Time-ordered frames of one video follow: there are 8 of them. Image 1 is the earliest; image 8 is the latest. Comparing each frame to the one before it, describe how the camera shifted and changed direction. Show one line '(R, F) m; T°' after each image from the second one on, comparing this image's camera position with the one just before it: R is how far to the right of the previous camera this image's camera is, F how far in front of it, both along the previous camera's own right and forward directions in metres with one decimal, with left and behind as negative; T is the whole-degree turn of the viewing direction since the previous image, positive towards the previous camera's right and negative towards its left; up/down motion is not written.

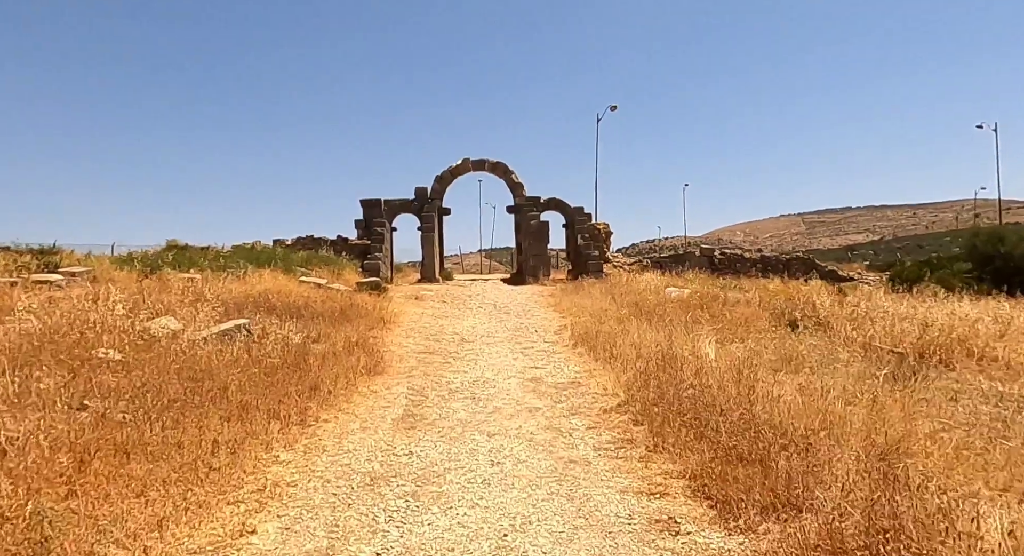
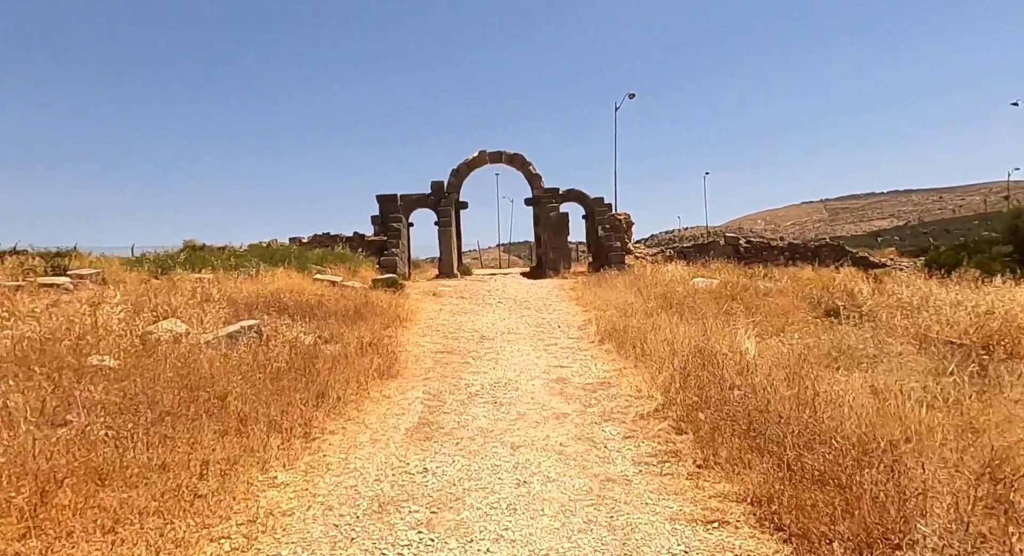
(0.0, +0.6) m; -2°
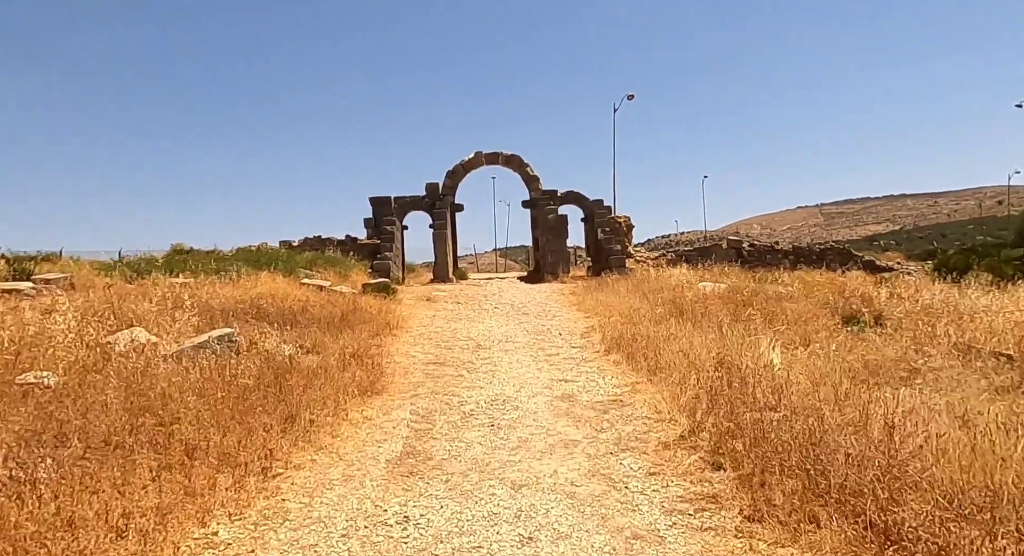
(0.0, +0.8) m; 0°
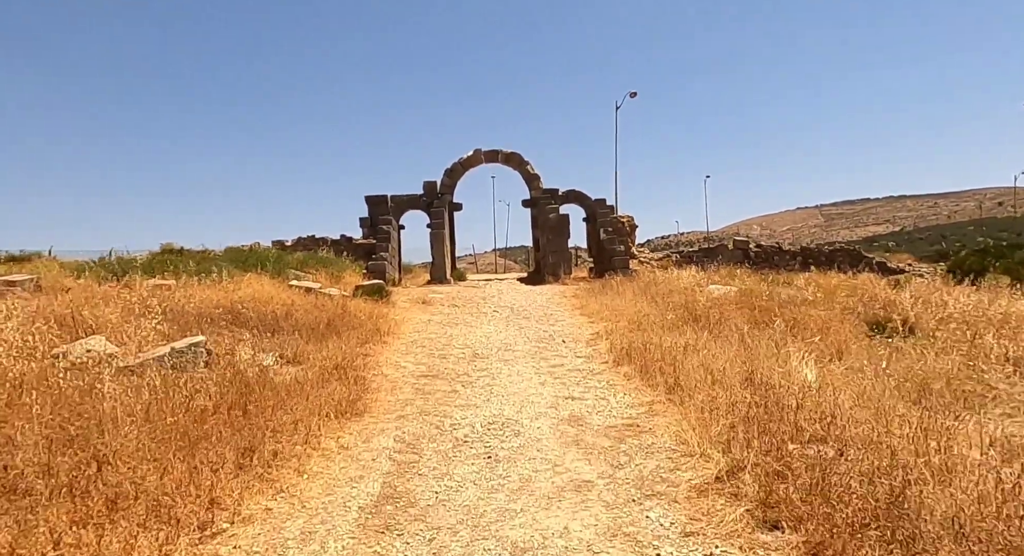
(0.0, +0.8) m; 0°
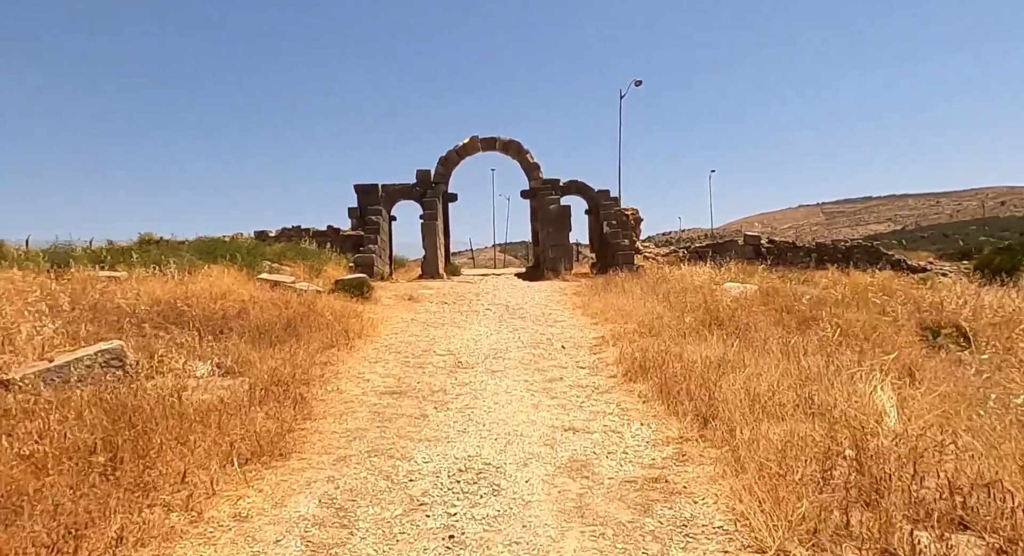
(+0.1, +1.5) m; 0°
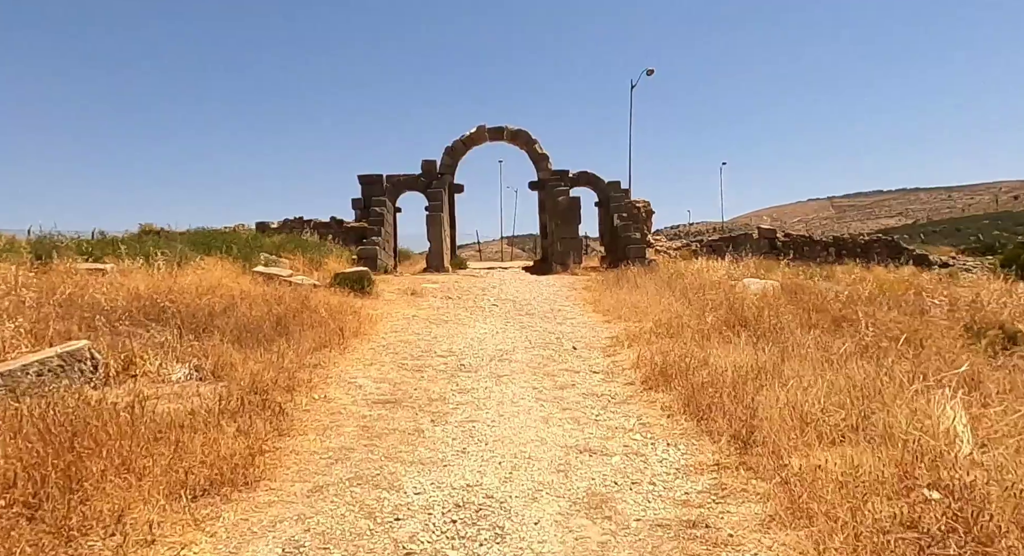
(0.0, +0.7) m; -1°
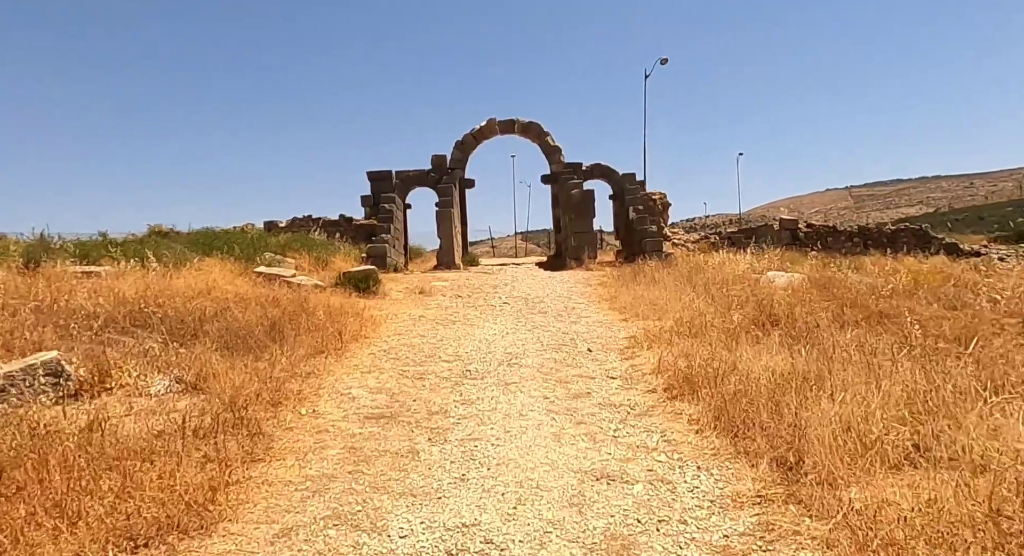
(+0.1, +0.6) m; -1°
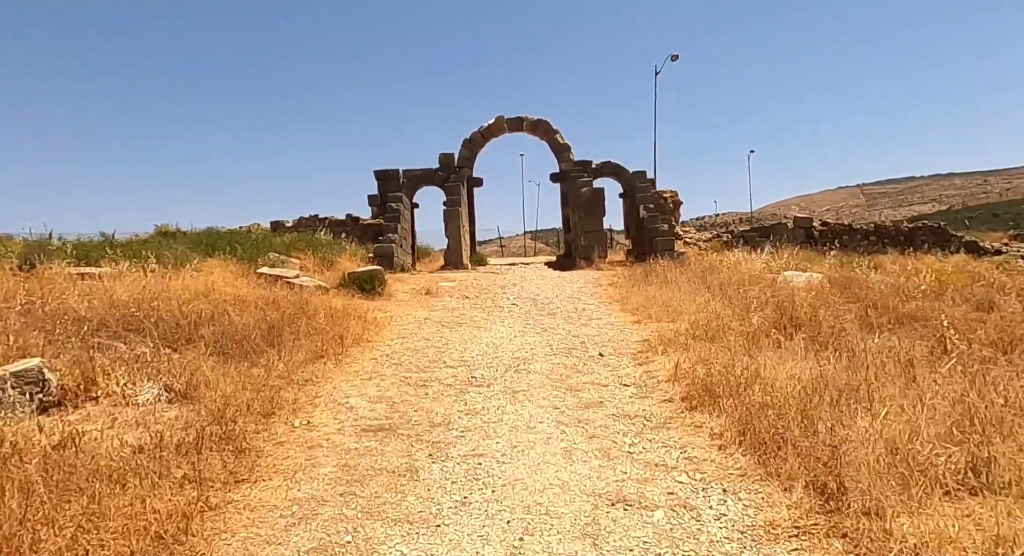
(0.0, +0.3) m; -1°
